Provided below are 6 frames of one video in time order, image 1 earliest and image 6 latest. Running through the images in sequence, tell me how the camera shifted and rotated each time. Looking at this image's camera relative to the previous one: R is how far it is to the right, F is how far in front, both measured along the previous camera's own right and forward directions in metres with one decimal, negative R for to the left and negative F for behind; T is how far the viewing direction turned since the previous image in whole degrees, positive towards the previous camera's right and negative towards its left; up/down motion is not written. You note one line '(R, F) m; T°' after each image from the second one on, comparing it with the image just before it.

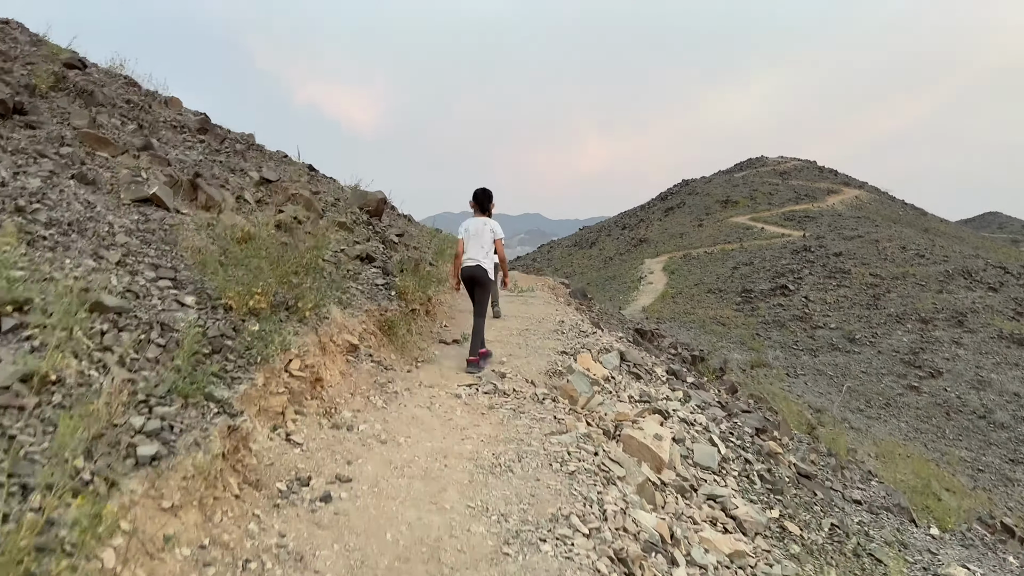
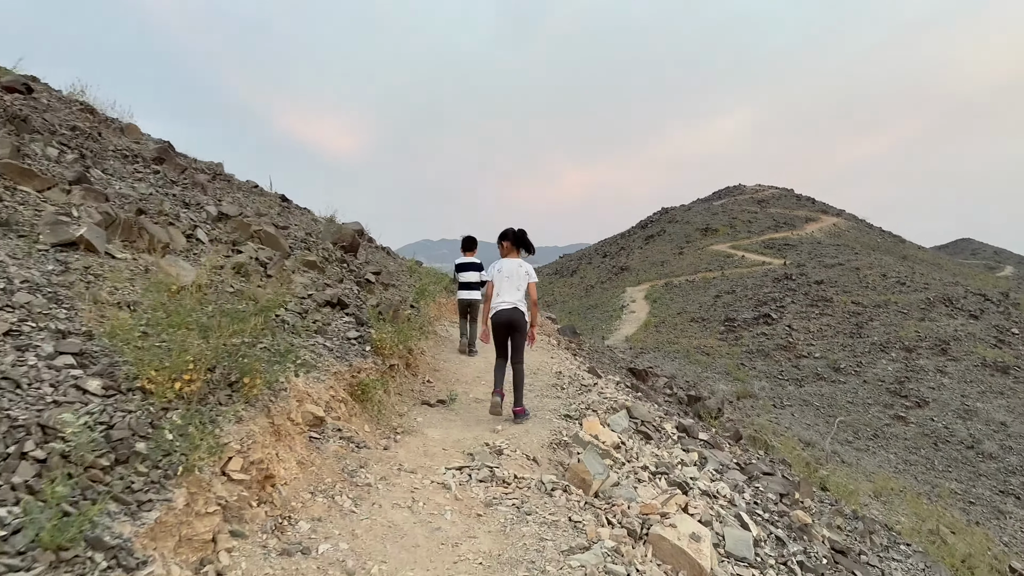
(-0.1, +0.9) m; +2°
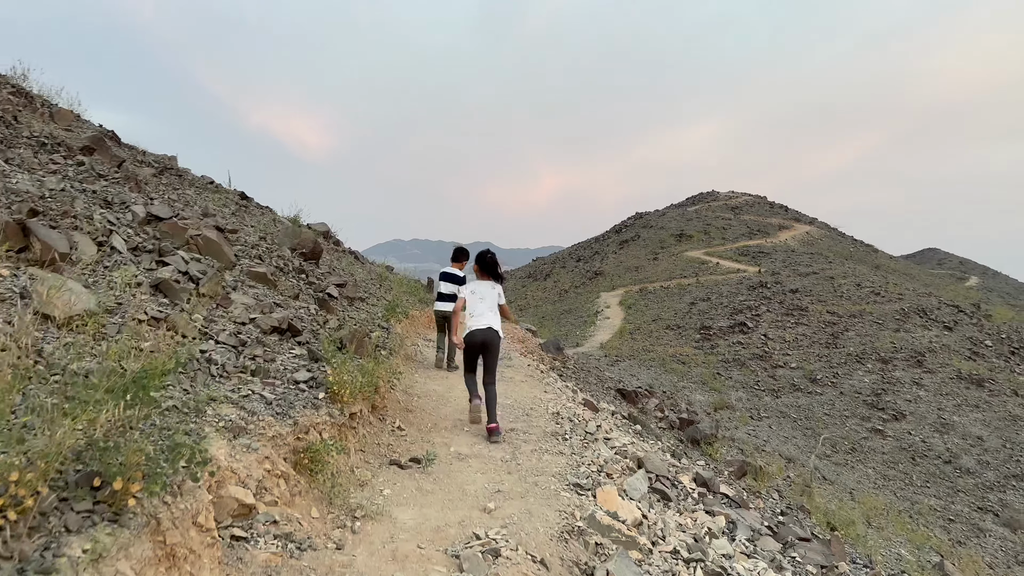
(-0.1, +1.2) m; +2°
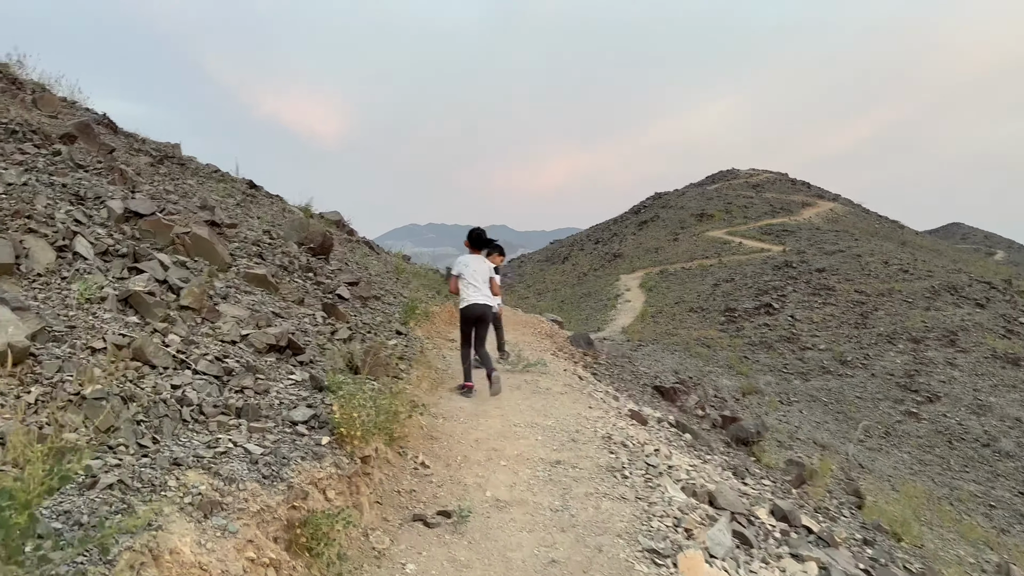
(-0.1, +0.9) m; -1°
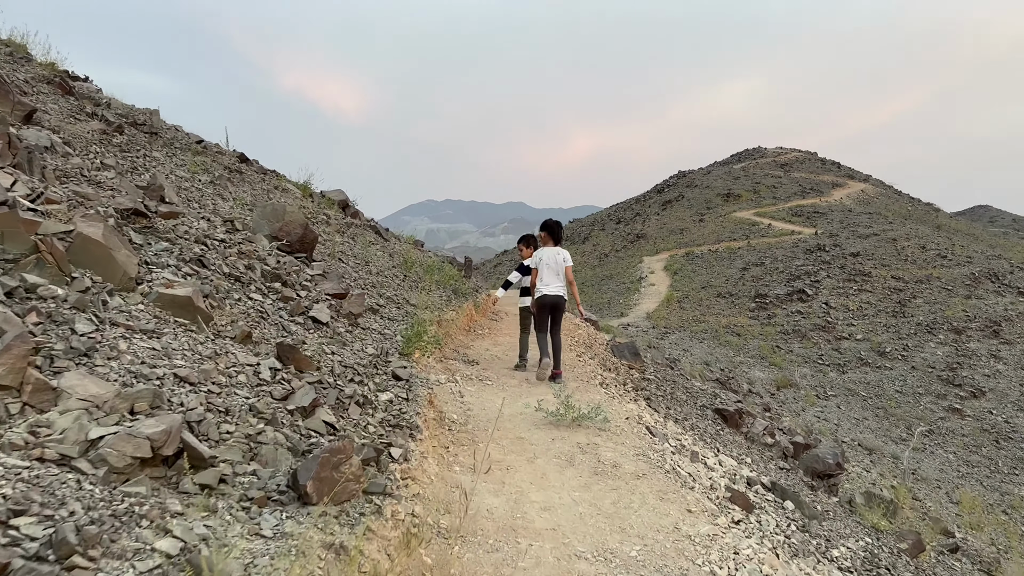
(-0.2, +2.1) m; -1°
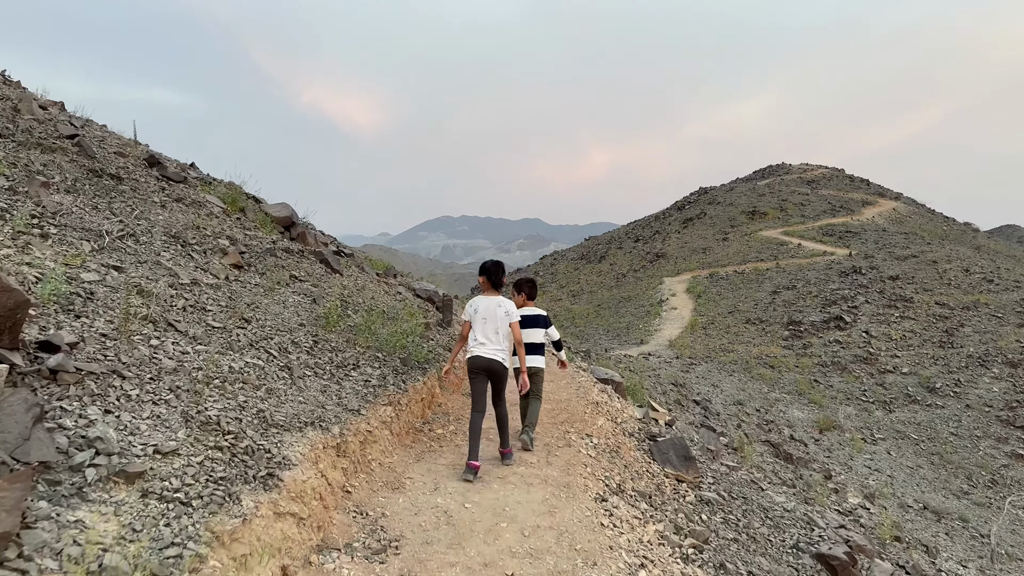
(+0.3, +3.5) m; -1°
